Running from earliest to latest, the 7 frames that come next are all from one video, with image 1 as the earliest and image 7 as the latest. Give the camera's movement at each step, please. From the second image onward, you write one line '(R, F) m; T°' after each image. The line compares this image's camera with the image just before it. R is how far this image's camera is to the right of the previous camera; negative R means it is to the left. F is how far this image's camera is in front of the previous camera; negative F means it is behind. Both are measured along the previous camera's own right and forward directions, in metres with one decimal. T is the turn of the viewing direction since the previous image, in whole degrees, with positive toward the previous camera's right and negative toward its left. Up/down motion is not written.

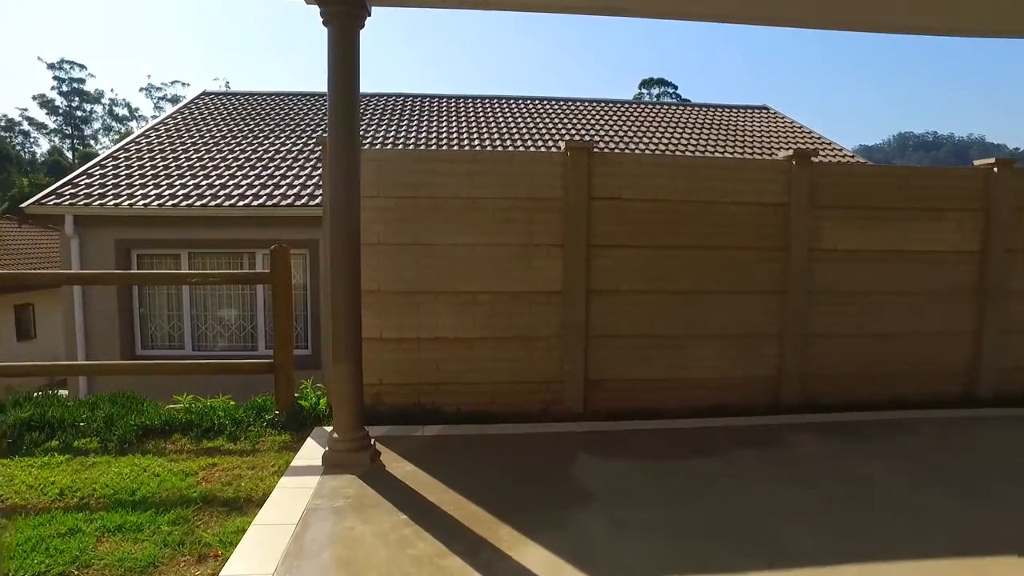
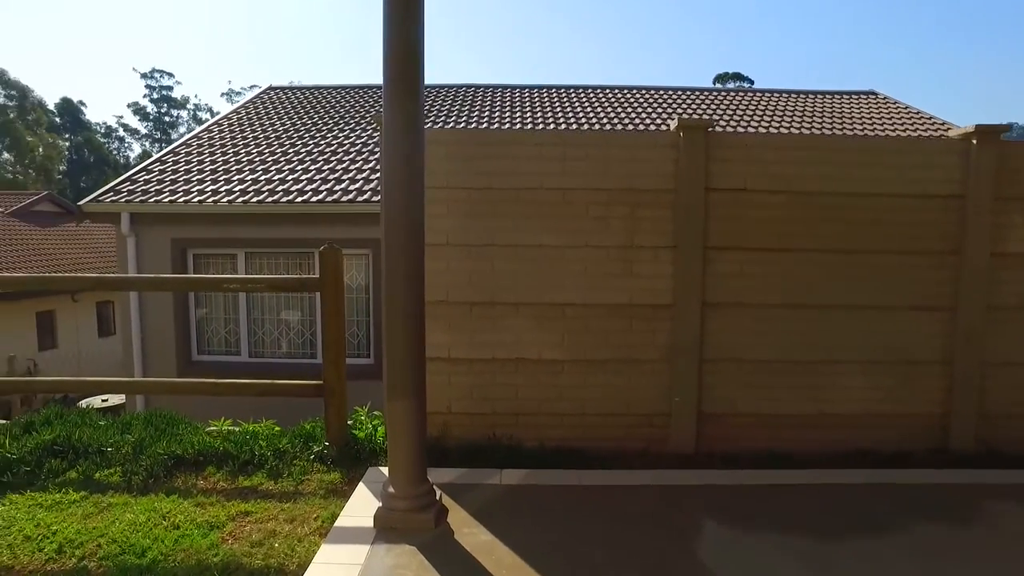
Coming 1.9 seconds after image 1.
(-0.2, +0.9) m; -5°
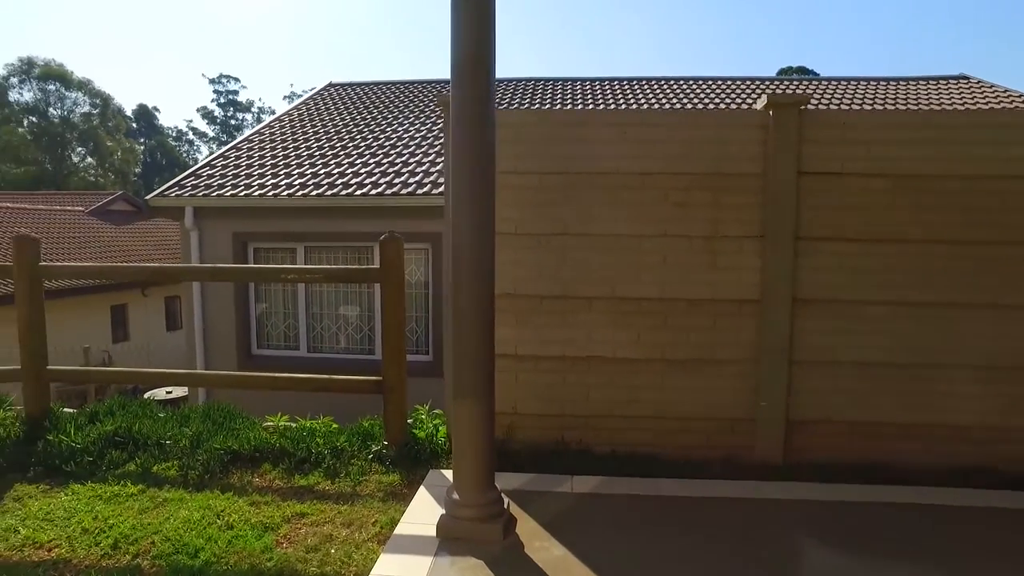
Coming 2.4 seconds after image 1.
(-0.1, +0.3) m; -4°
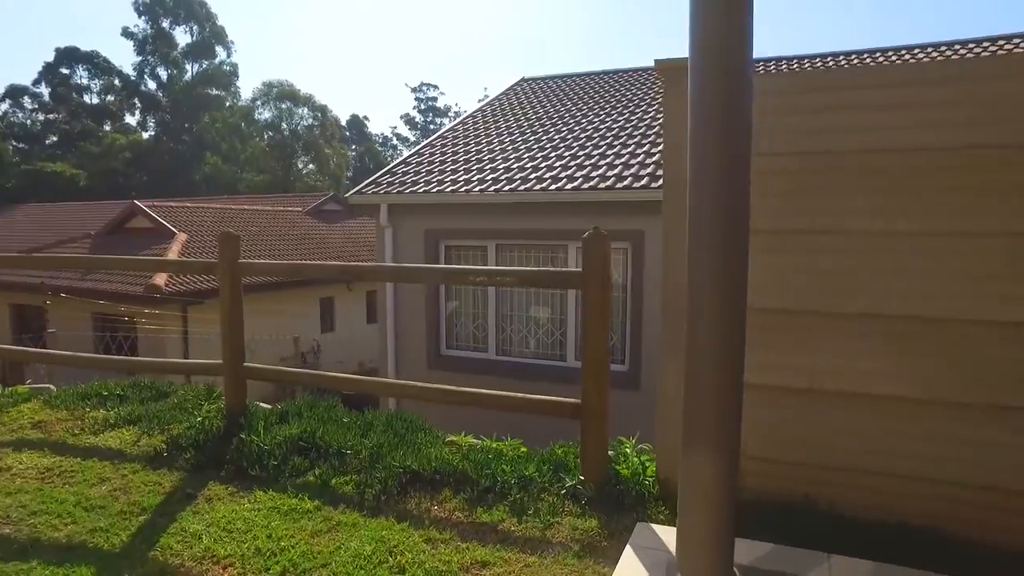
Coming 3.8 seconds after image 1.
(-0.2, +0.7) m; -15°
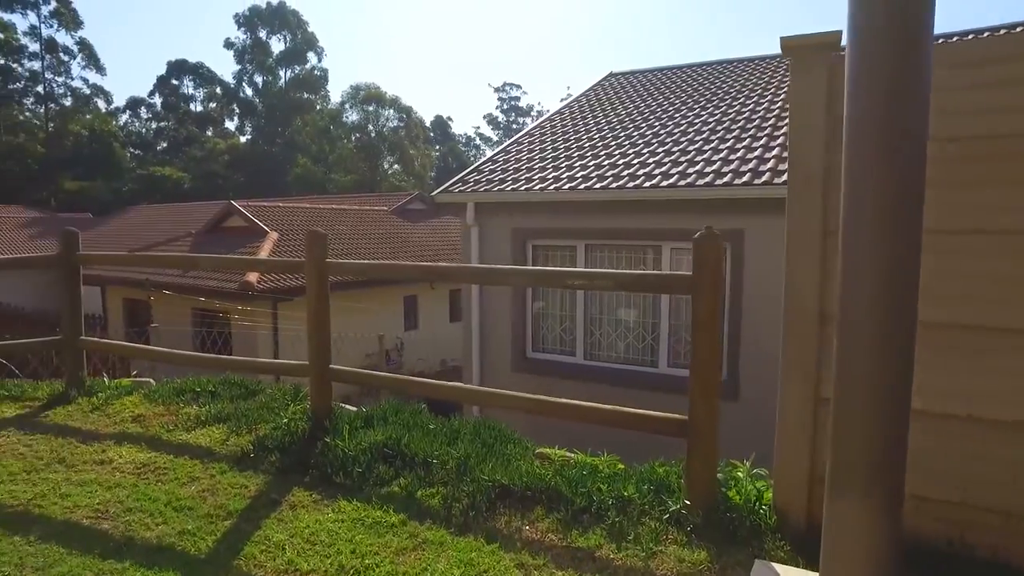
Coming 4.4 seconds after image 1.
(-0.1, +0.3) m; -6°
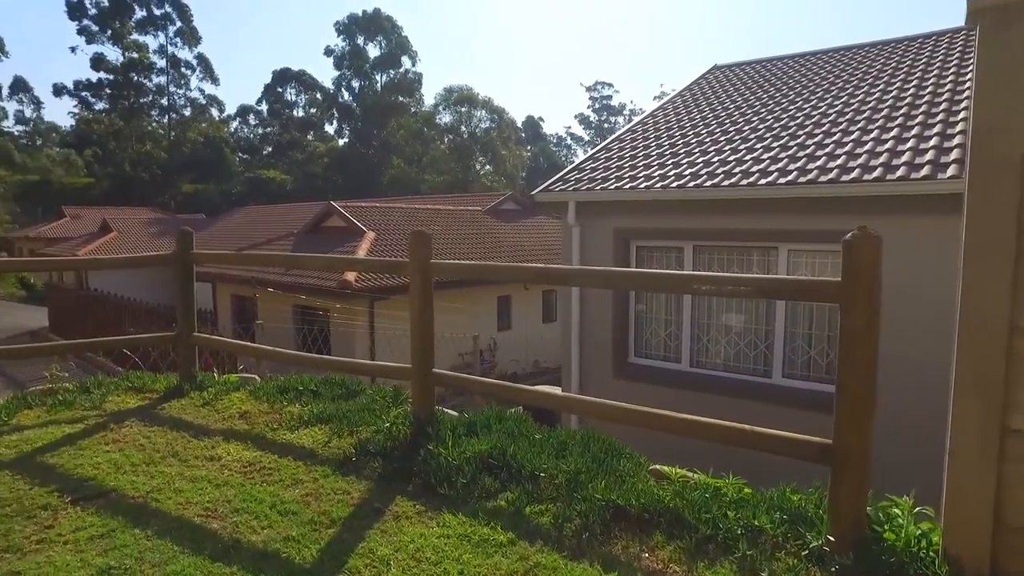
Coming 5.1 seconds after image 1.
(-0.1, +0.2) m; -7°
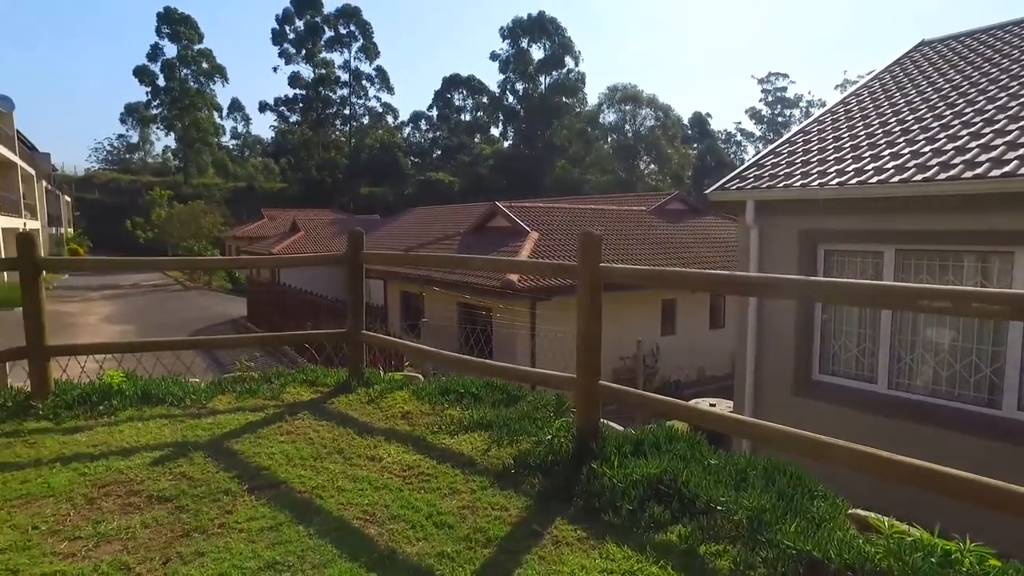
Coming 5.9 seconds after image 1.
(-0.1, +0.3) m; -13°
